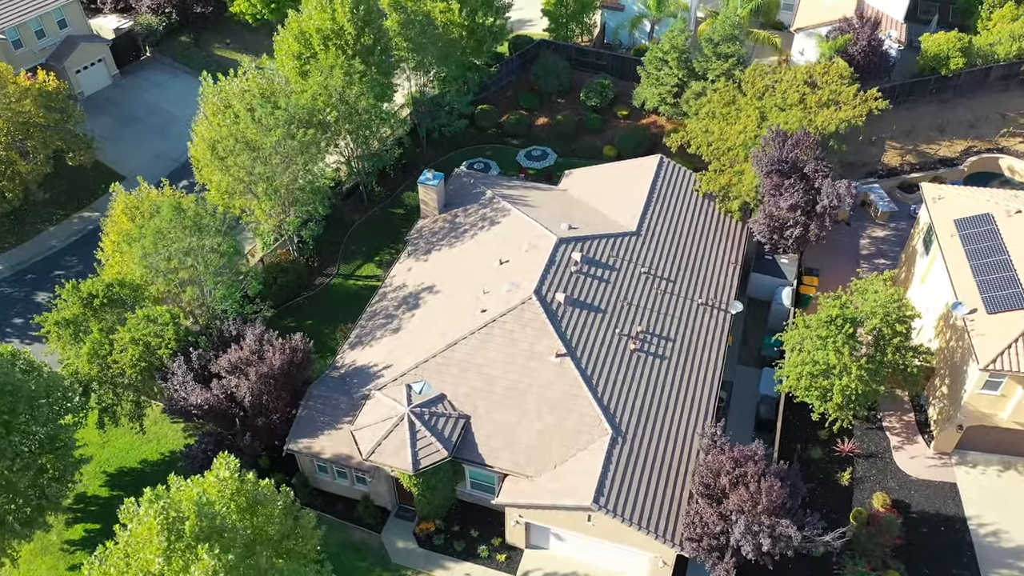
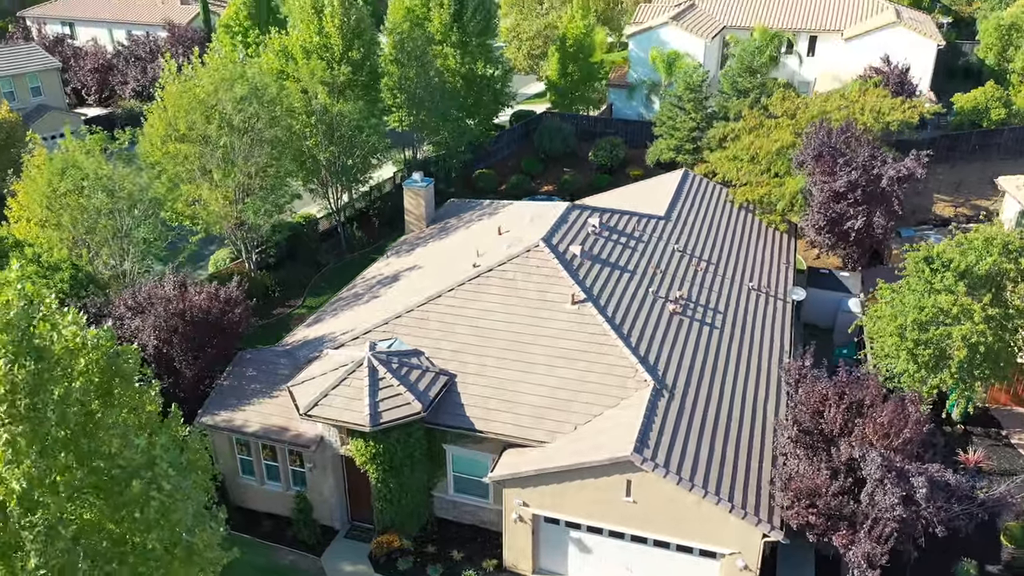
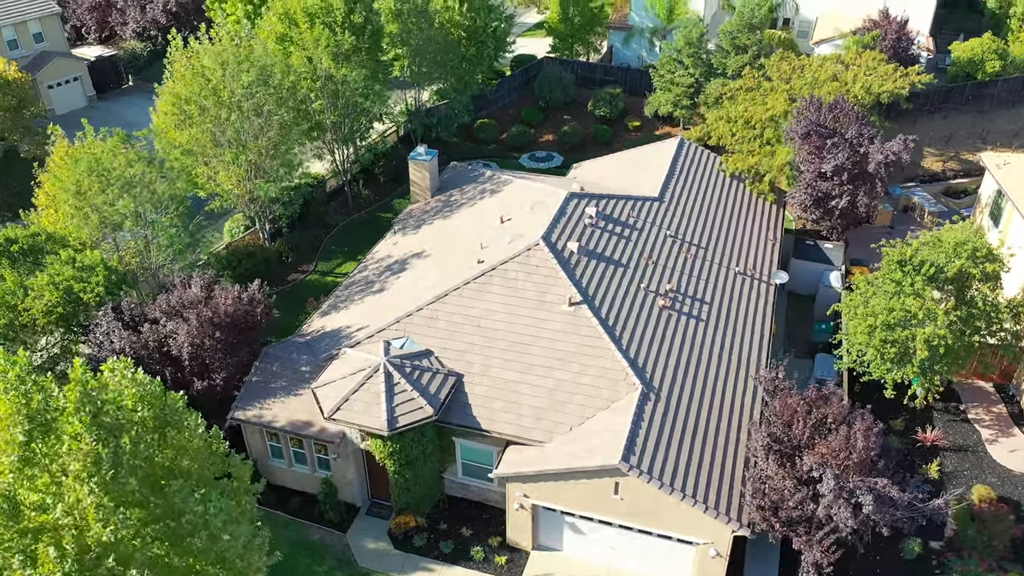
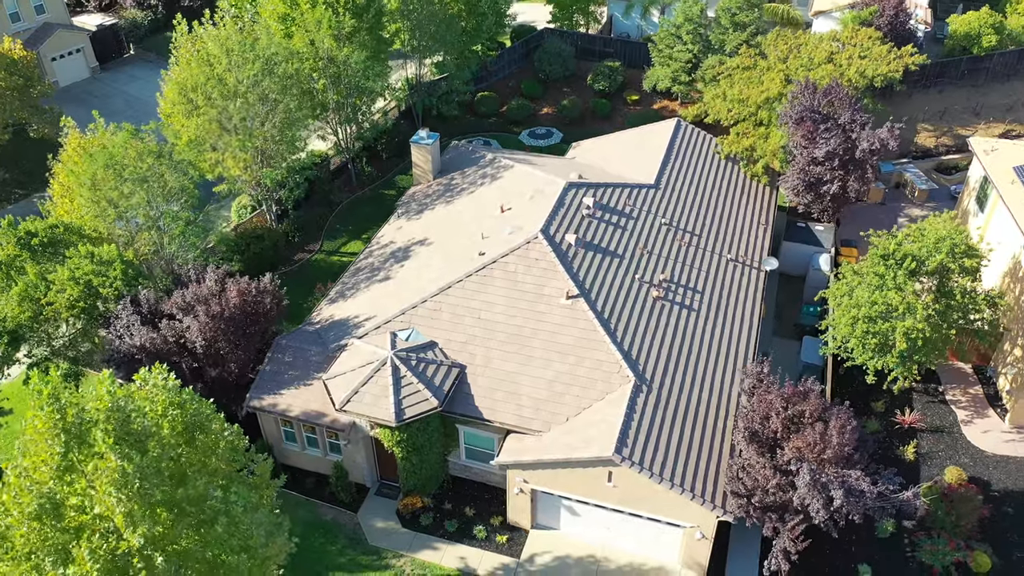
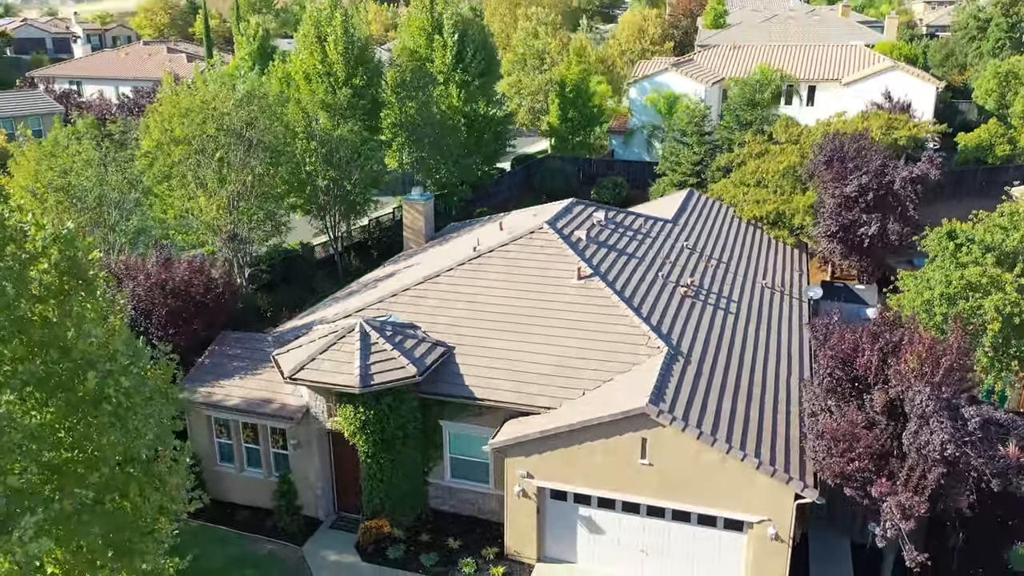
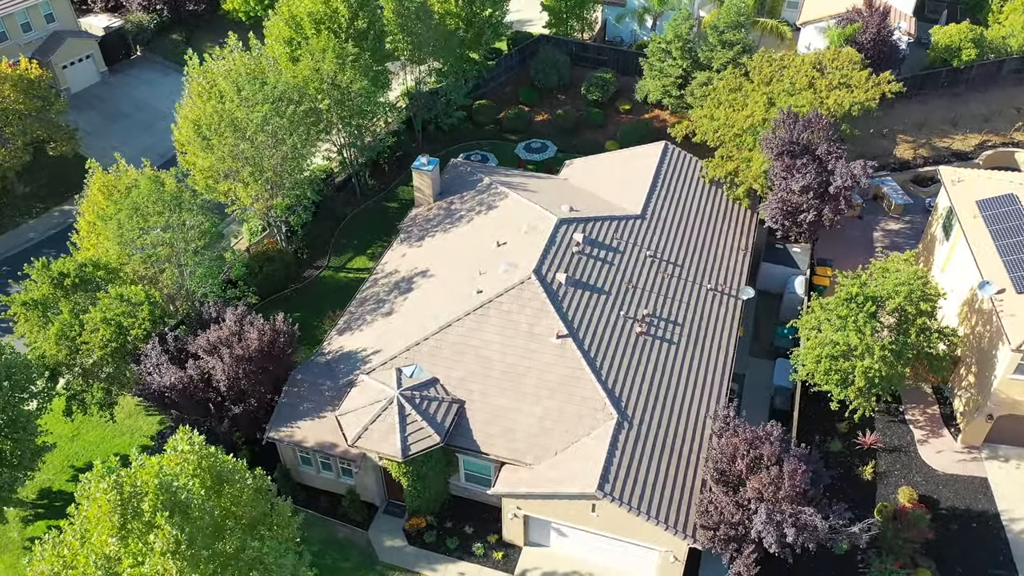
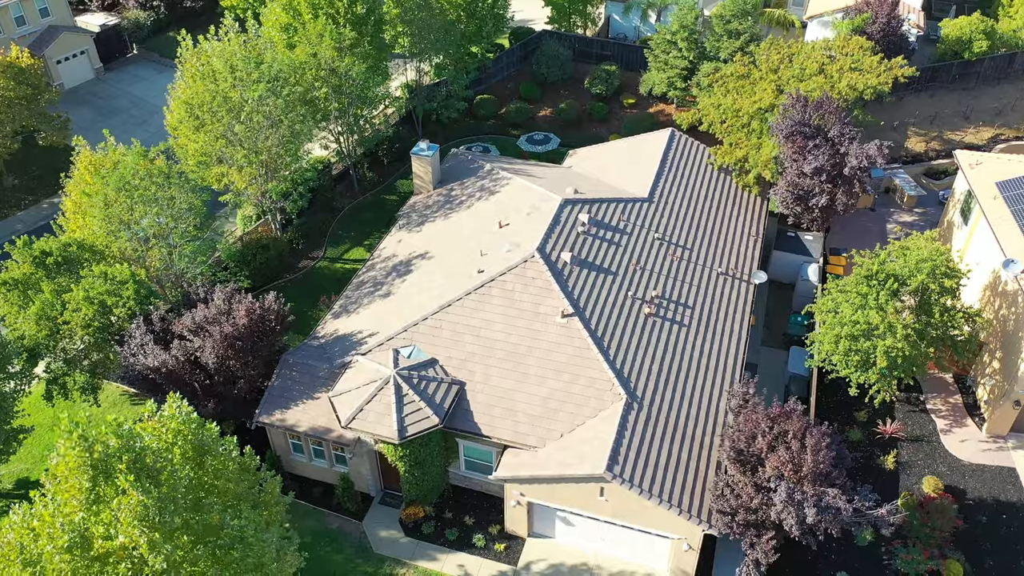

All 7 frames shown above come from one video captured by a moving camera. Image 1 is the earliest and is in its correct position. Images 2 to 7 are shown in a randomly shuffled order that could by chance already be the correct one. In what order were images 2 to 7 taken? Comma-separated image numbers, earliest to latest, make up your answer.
6, 7, 4, 3, 2, 5
